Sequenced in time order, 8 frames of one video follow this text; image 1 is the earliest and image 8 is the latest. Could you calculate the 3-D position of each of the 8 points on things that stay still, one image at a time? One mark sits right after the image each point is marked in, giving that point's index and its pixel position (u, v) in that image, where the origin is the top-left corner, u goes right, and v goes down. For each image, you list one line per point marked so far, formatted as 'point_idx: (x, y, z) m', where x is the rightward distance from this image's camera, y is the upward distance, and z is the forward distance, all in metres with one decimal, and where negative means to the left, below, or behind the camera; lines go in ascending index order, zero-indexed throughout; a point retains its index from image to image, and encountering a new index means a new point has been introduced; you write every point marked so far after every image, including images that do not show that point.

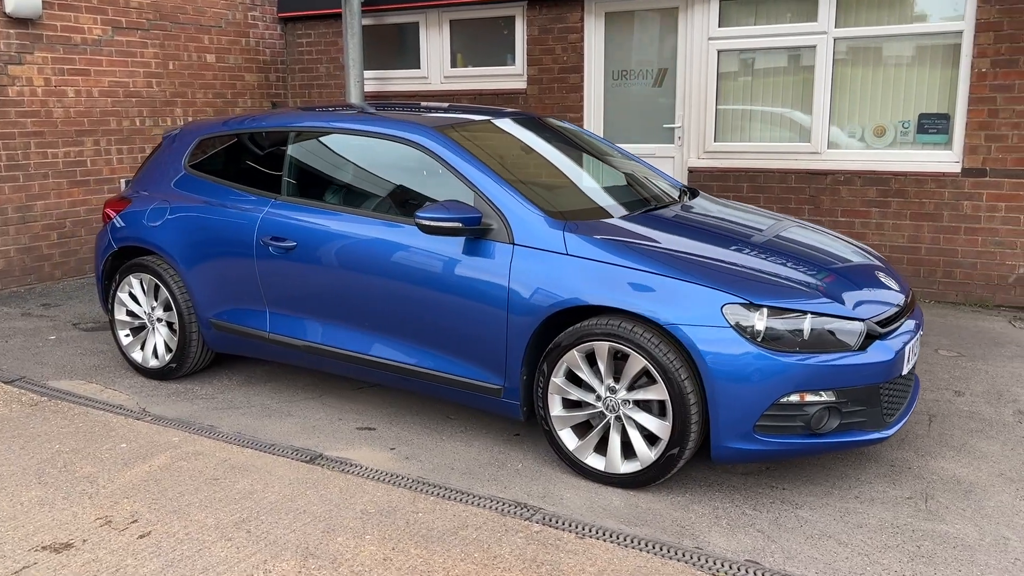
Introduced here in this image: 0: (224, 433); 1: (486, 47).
0: (-1.3, -0.6, +3.9) m
1: (-0.2, +2.1, +7.9) m
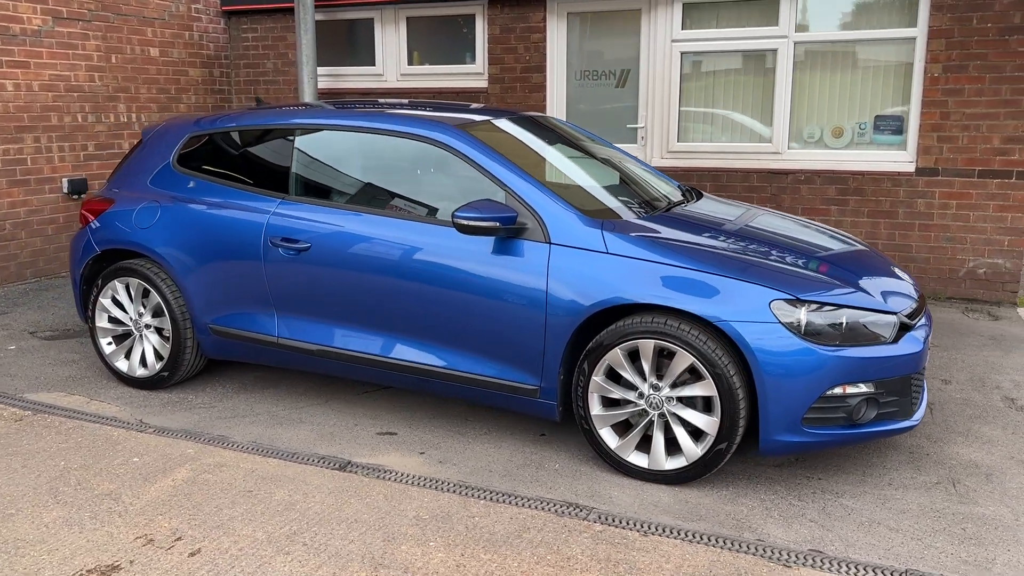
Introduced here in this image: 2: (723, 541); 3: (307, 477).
0: (-1.2, -0.7, +3.7) m
1: (-0.6, +2.1, +7.8) m
2: (+0.7, -0.8, +2.9) m
3: (-0.8, -0.7, +3.4) m
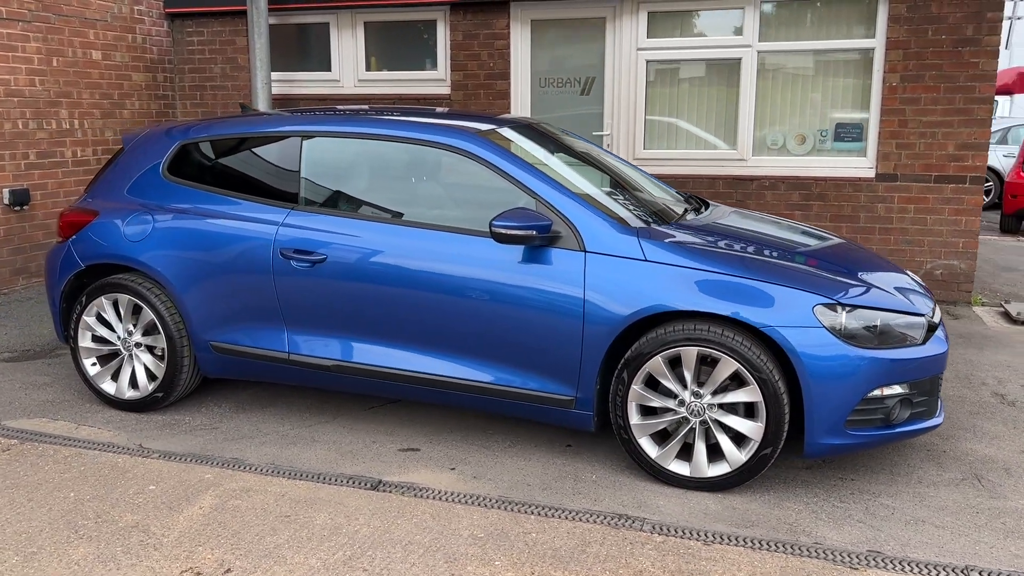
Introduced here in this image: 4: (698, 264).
0: (-1.0, -0.7, +3.6) m
1: (-1.0, +2.1, +7.7) m
2: (+0.9, -0.9, +2.9) m
3: (-0.6, -0.8, +3.2) m
4: (+0.7, +0.1, +3.3) m
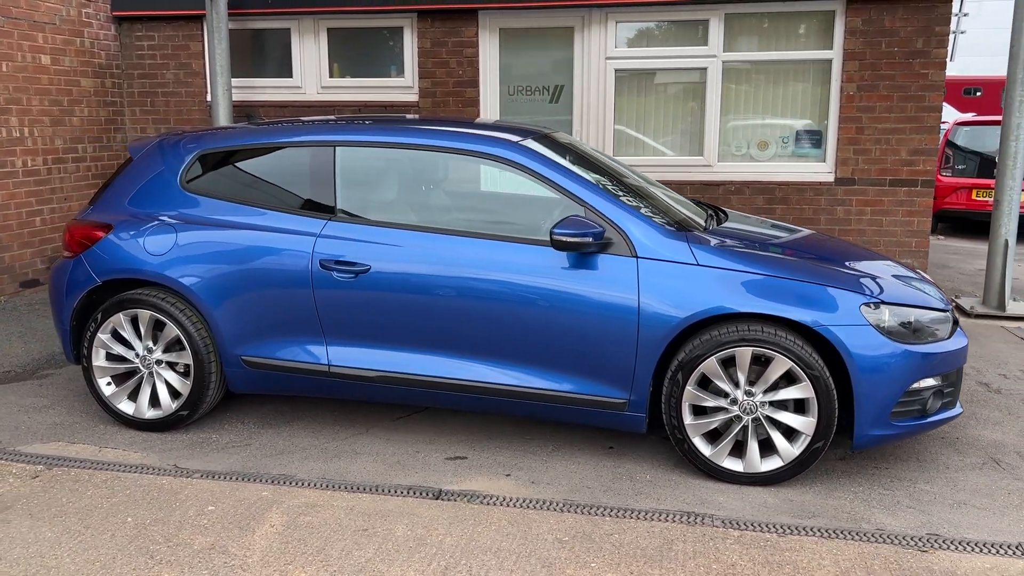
0: (-0.8, -0.8, +3.5) m
1: (-1.3, +2.0, +7.6) m
2: (+1.2, -0.9, +3.1) m
3: (-0.4, -0.8, +3.2) m
4: (+0.9, +0.1, +3.5) m
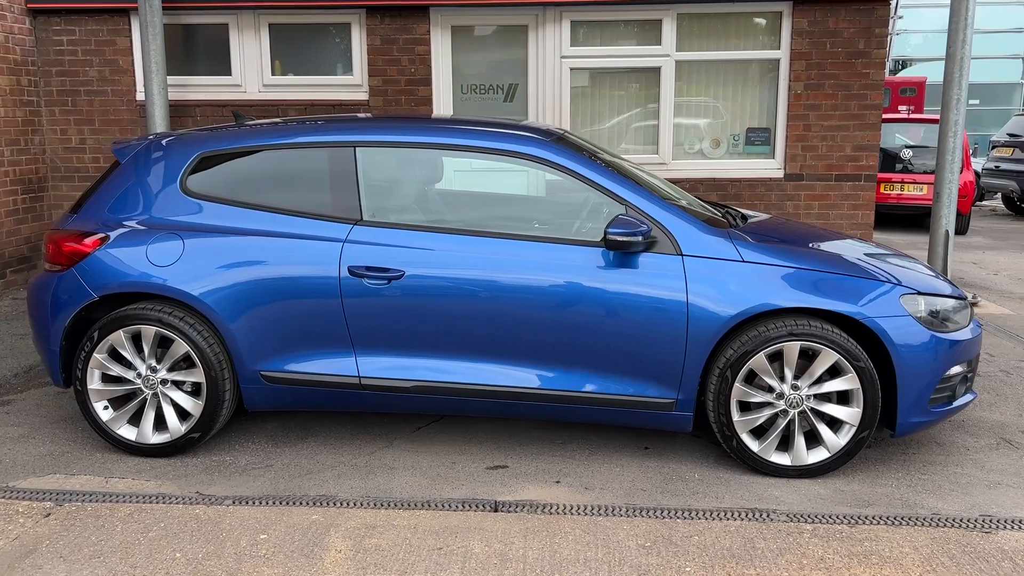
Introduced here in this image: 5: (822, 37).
0: (-0.6, -0.8, +3.3) m
1: (-1.7, +1.9, +7.3) m
2: (+1.4, -0.8, +3.2) m
3: (-0.1, -0.8, +3.1) m
4: (+1.1, +0.1, +3.5) m
5: (+2.5, +2.0, +7.0) m
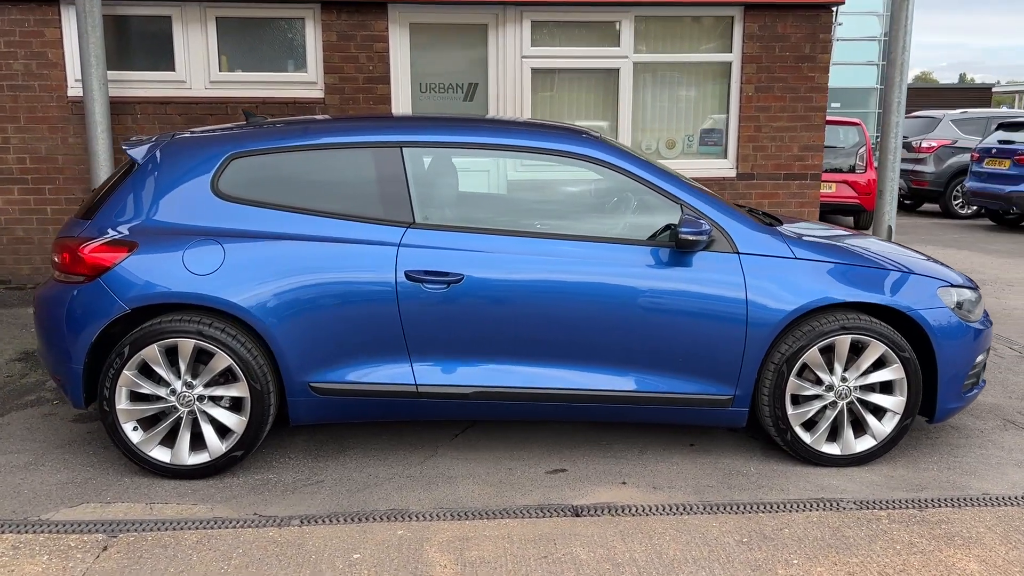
0: (-0.3, -0.8, +3.2) m
1: (-2.0, +1.9, +7.0) m
2: (+1.7, -0.8, +3.3) m
3: (+0.2, -0.8, +3.1) m
4: (+1.3, +0.1, +3.7) m
5: (+2.1, +2.0, +7.3) m
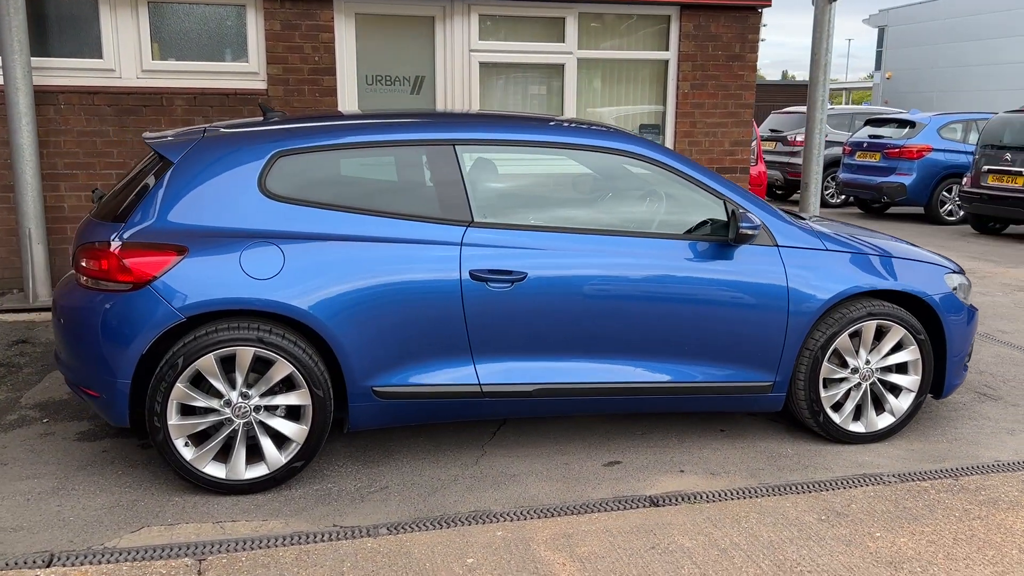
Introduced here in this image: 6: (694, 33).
0: (0.0, -0.8, +3.2) m
1: (-2.4, +1.9, +6.6) m
2: (+2.0, -0.8, +3.7) m
3: (+0.5, -0.8, +3.1) m
4: (+1.5, +0.2, +3.9) m
5: (+1.7, +2.1, +7.6) m
6: (+1.5, +2.2, +7.5) m
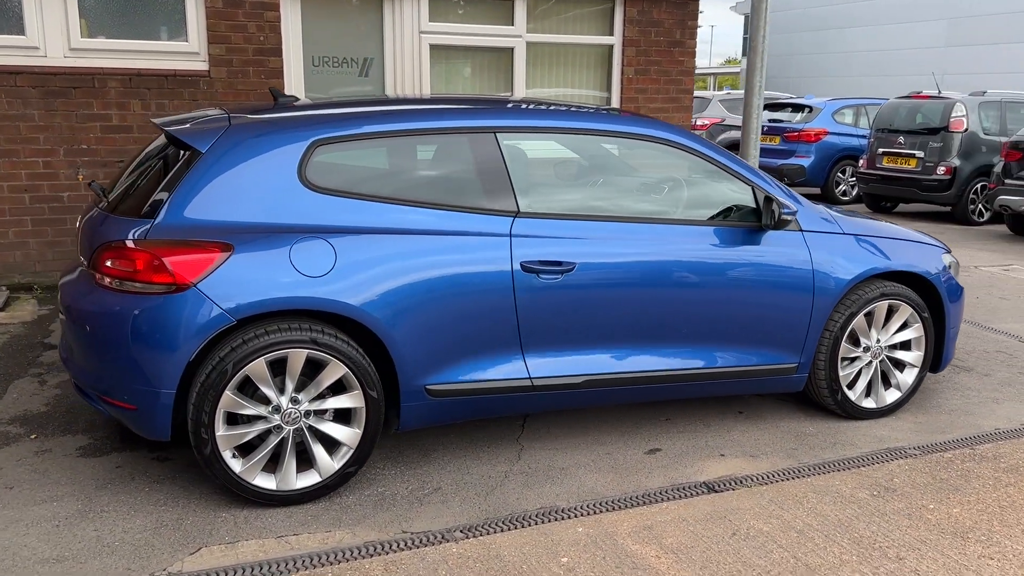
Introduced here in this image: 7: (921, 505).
0: (+0.3, -0.8, +3.1) m
1: (-2.7, +1.9, +6.2) m
2: (+2.1, -0.7, +3.9) m
3: (+0.8, -0.8, +3.2) m
4: (+1.6, +0.2, +4.0) m
5: (+1.2, +2.3, +7.7) m
6: (+1.1, +2.3, +7.6) m
7: (+1.5, -0.8, +3.2) m
